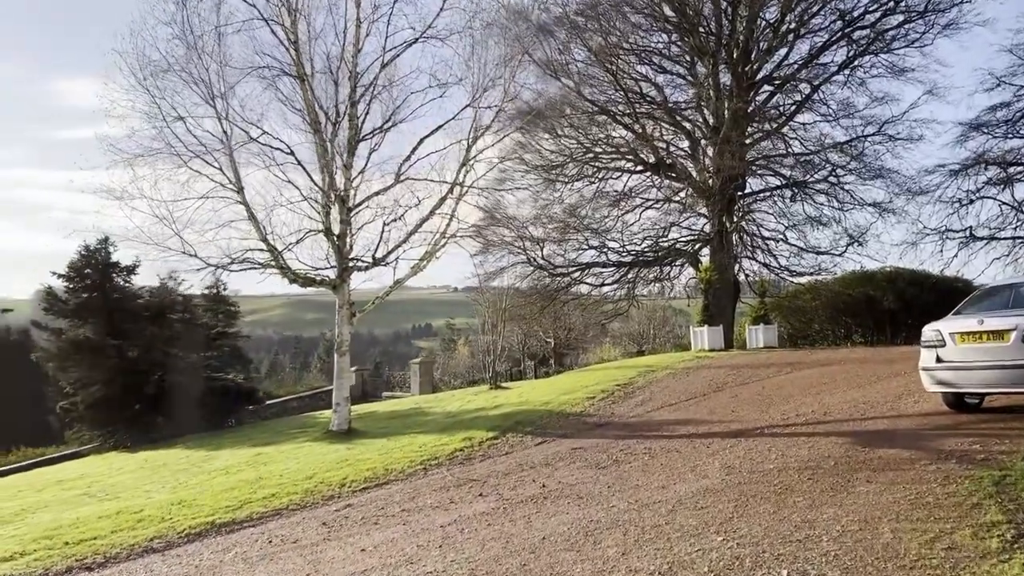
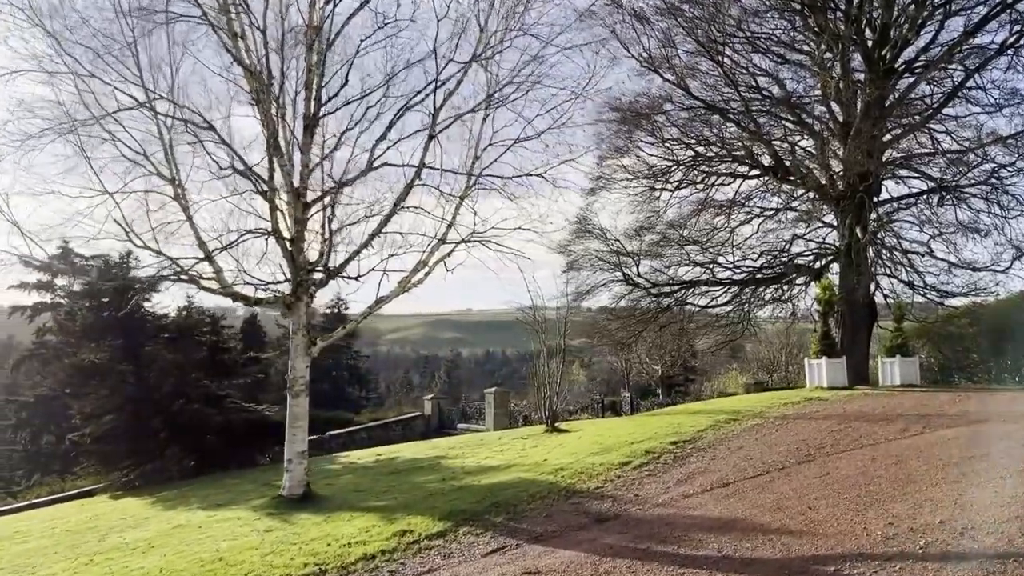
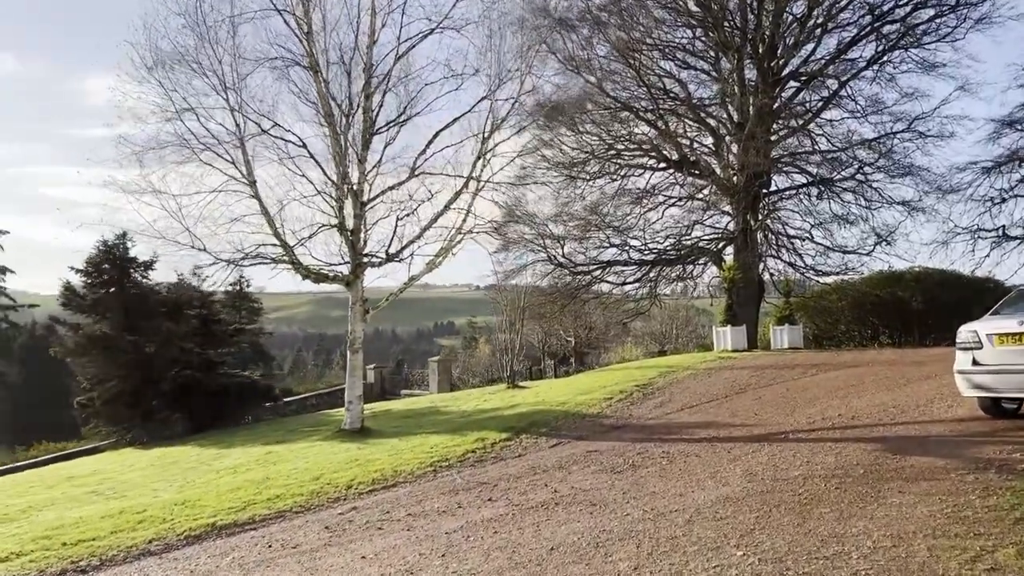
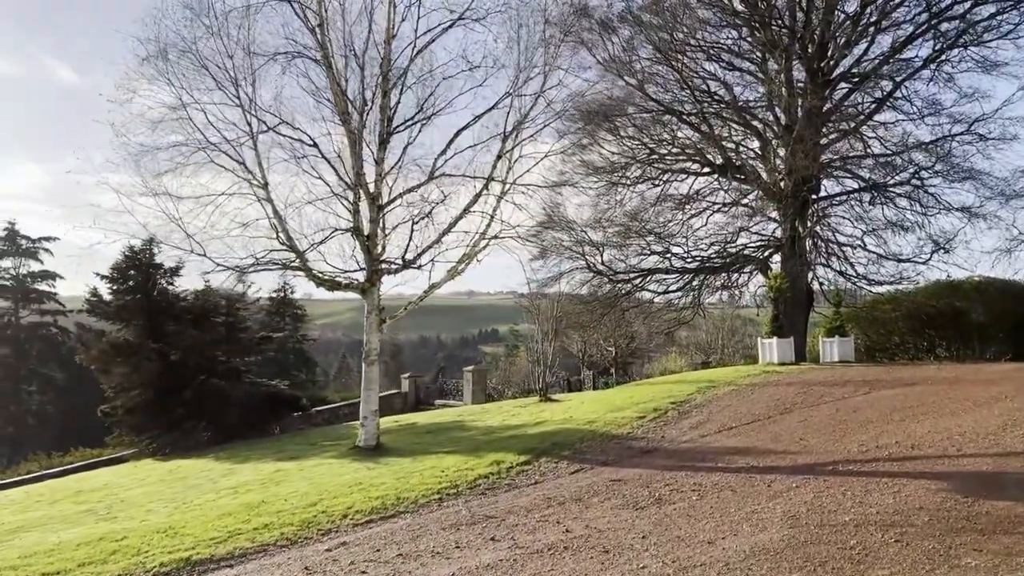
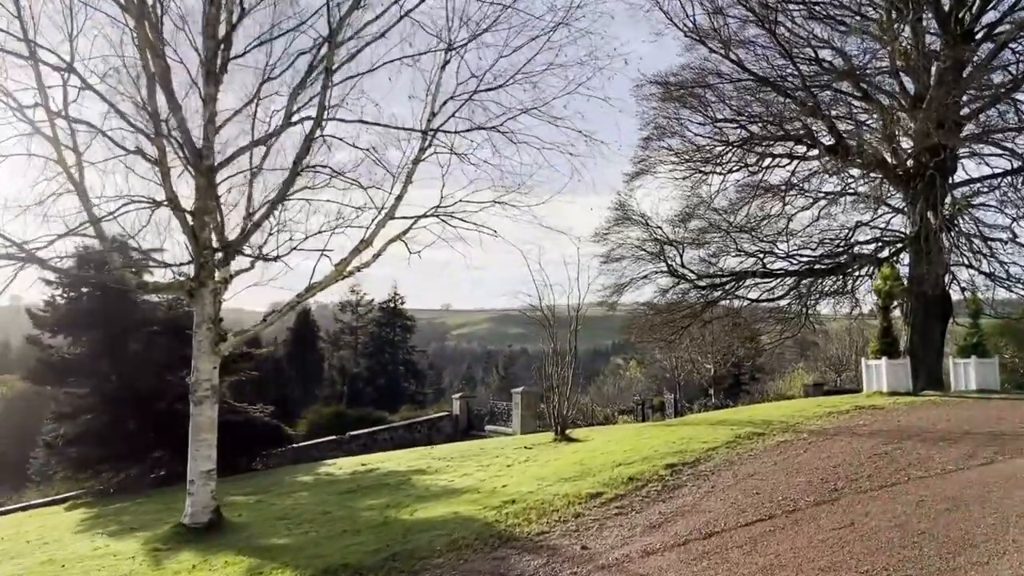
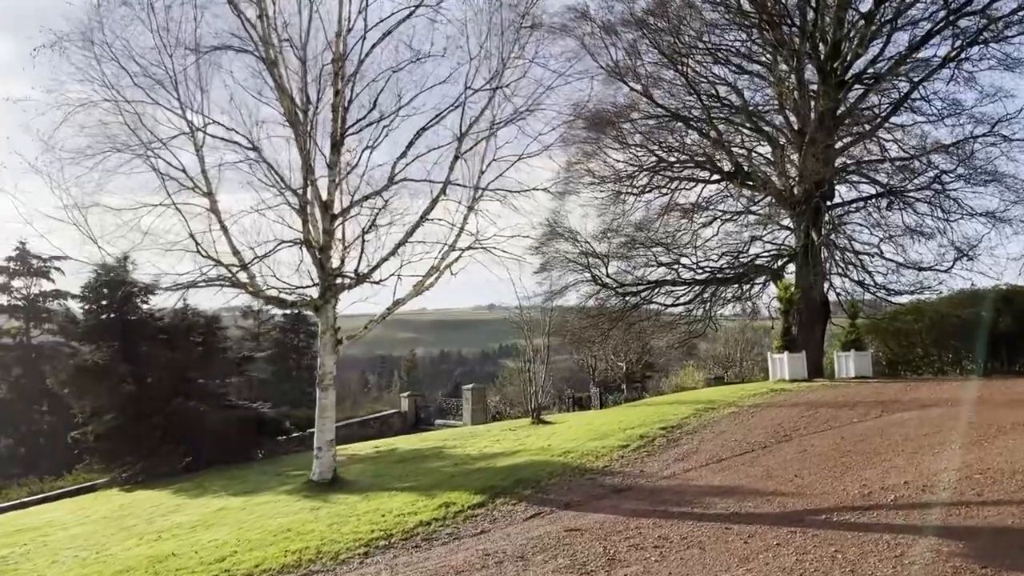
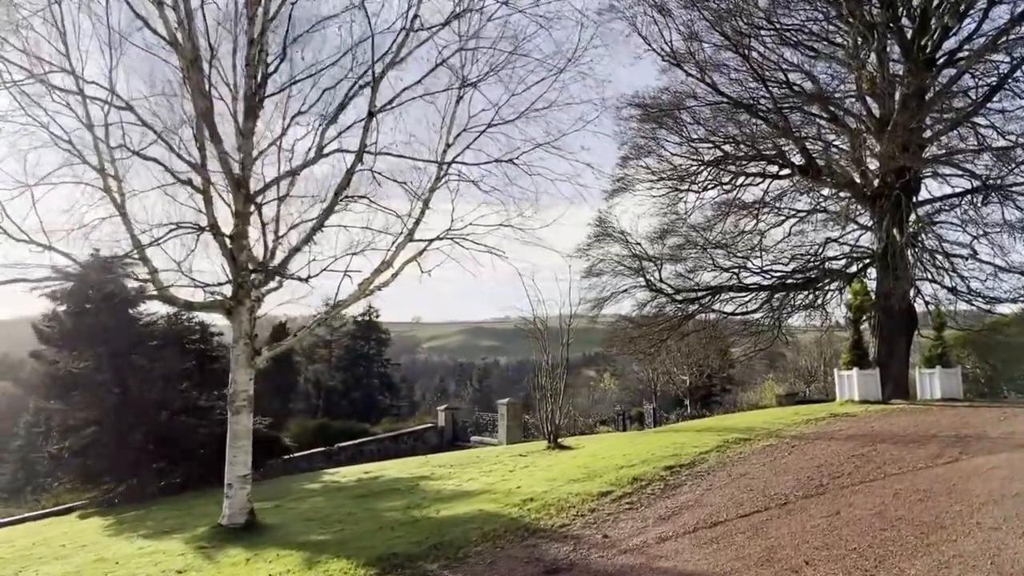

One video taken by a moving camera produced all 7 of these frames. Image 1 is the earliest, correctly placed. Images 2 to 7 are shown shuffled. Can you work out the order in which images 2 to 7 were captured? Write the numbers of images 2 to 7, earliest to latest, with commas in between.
3, 4, 6, 2, 7, 5
